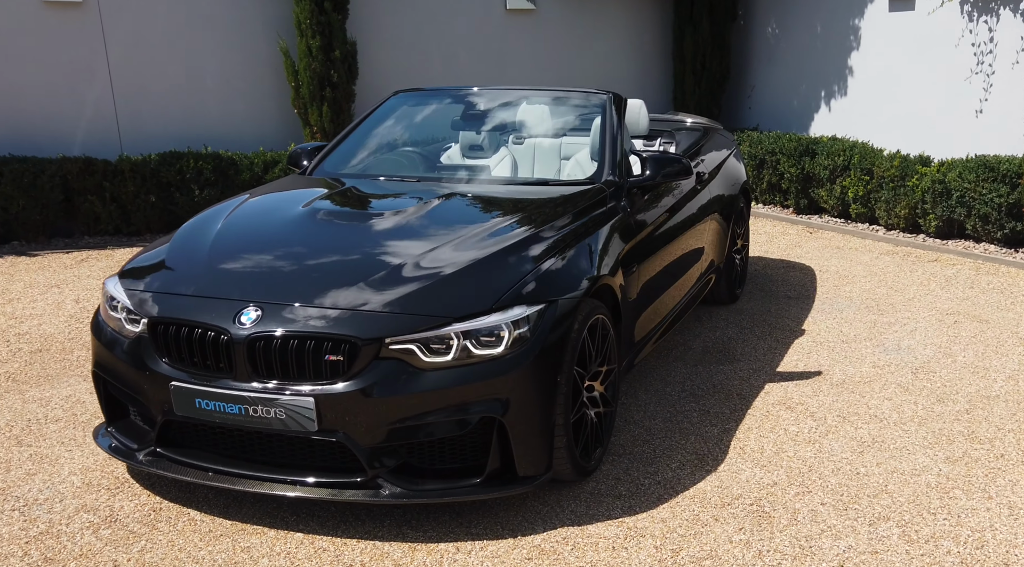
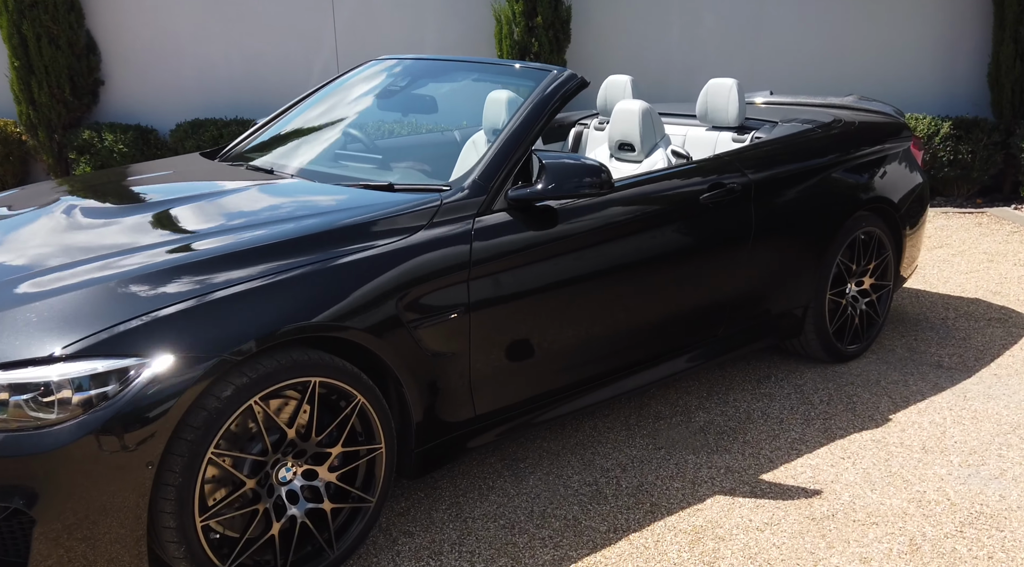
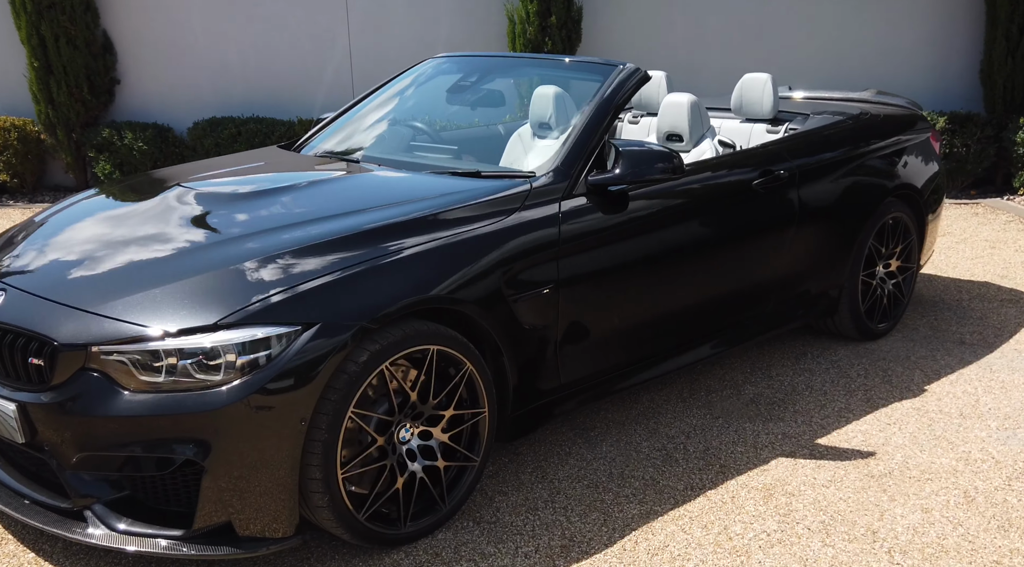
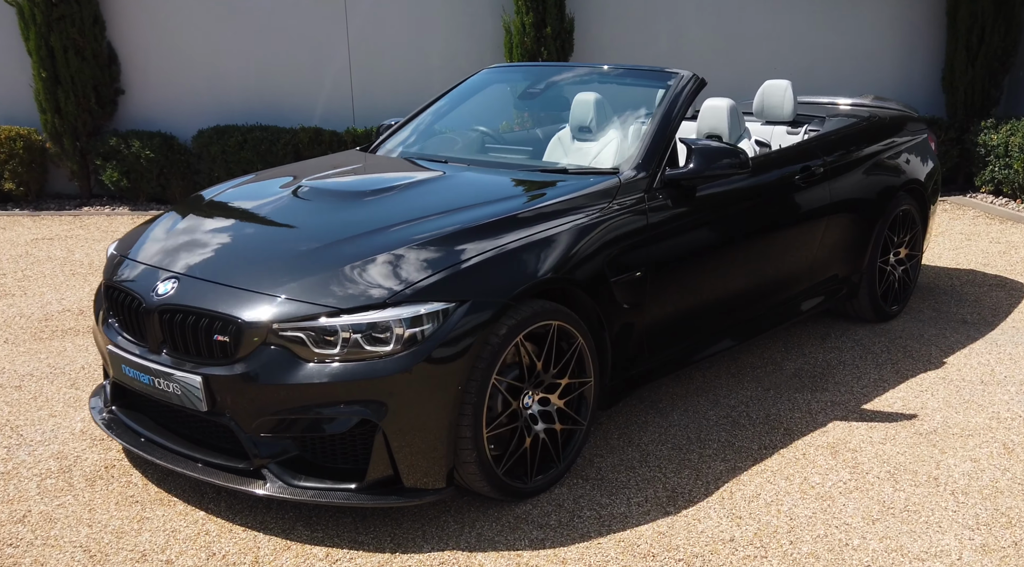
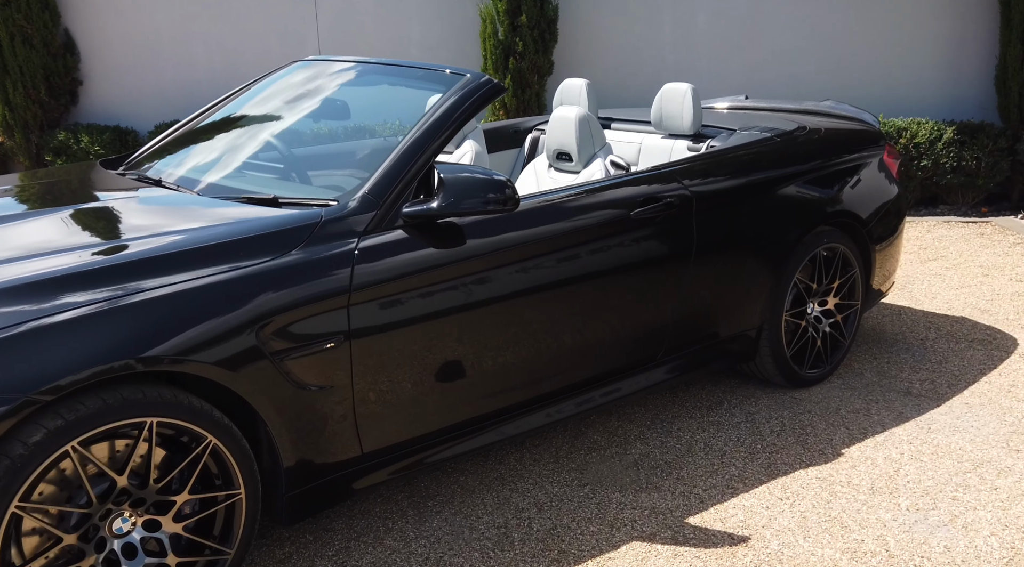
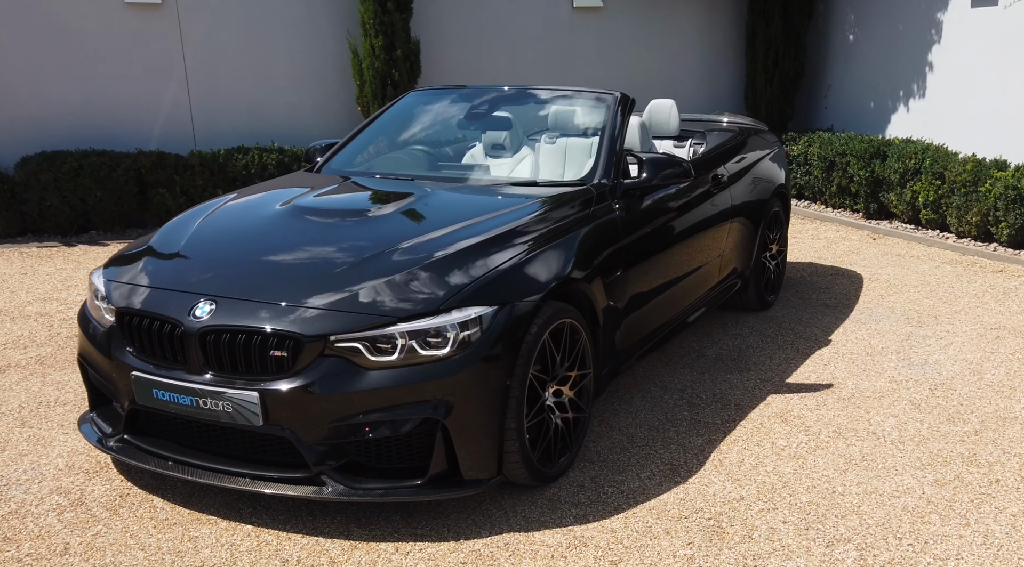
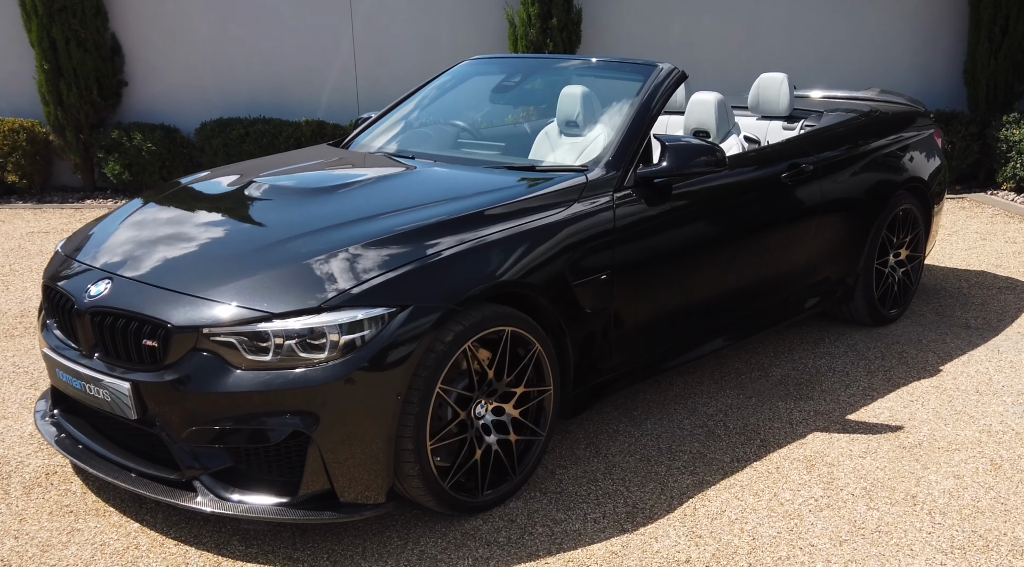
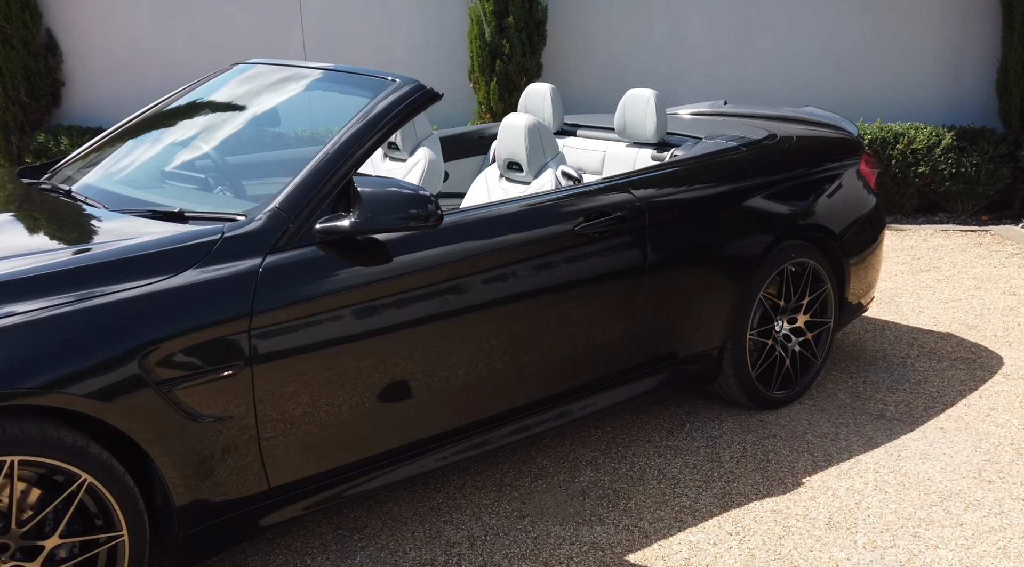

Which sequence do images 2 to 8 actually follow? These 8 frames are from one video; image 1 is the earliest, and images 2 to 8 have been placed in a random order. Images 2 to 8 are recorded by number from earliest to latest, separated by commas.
6, 4, 7, 3, 2, 5, 8
